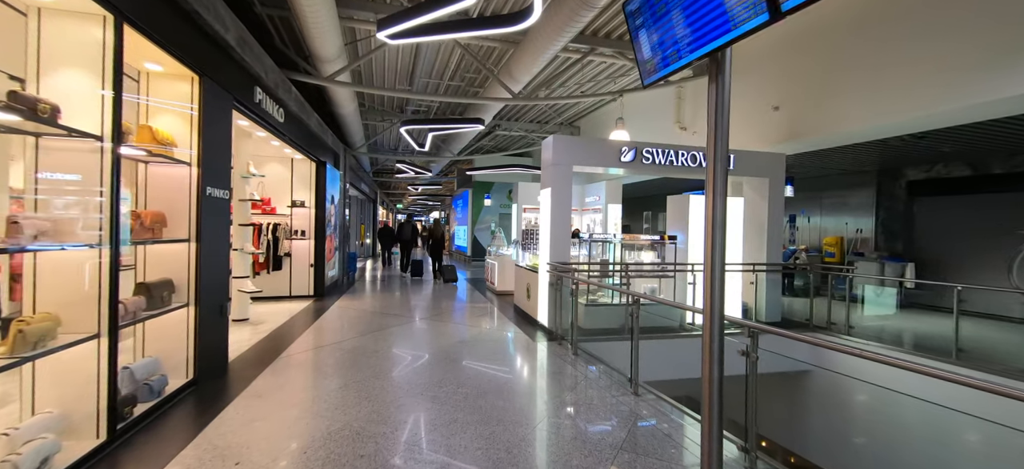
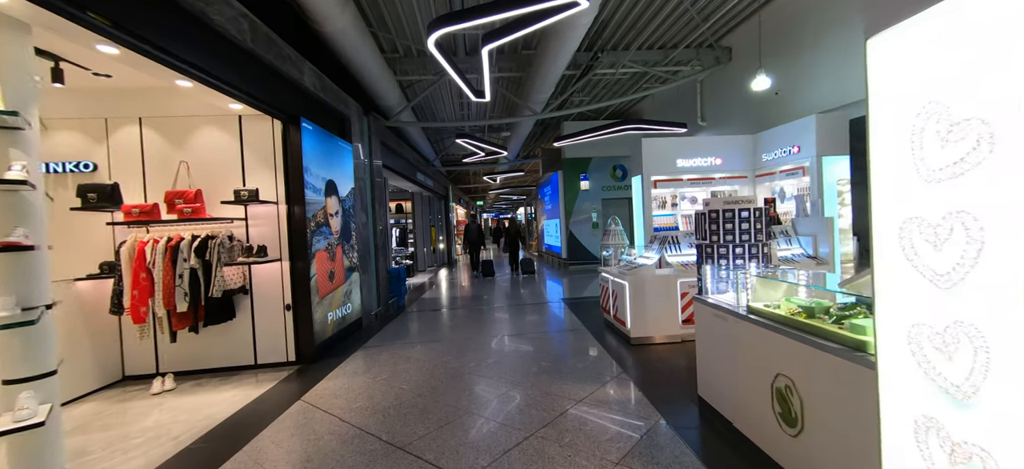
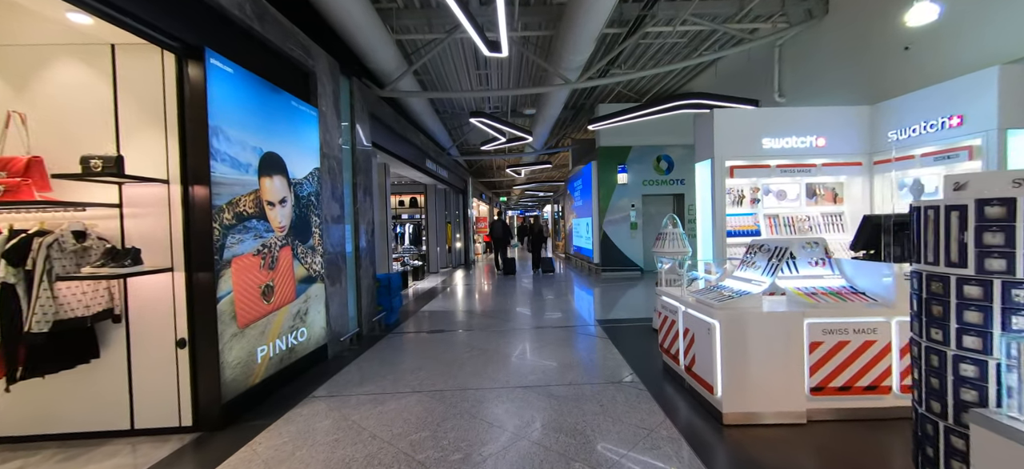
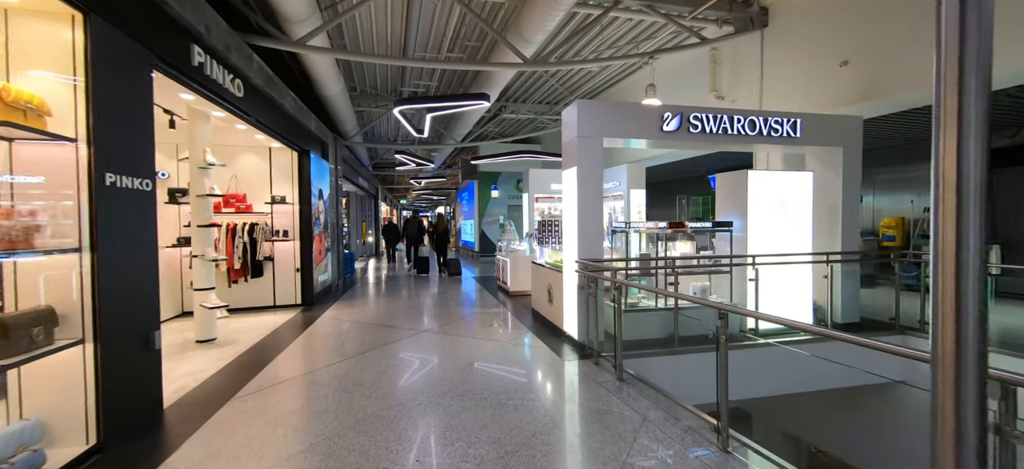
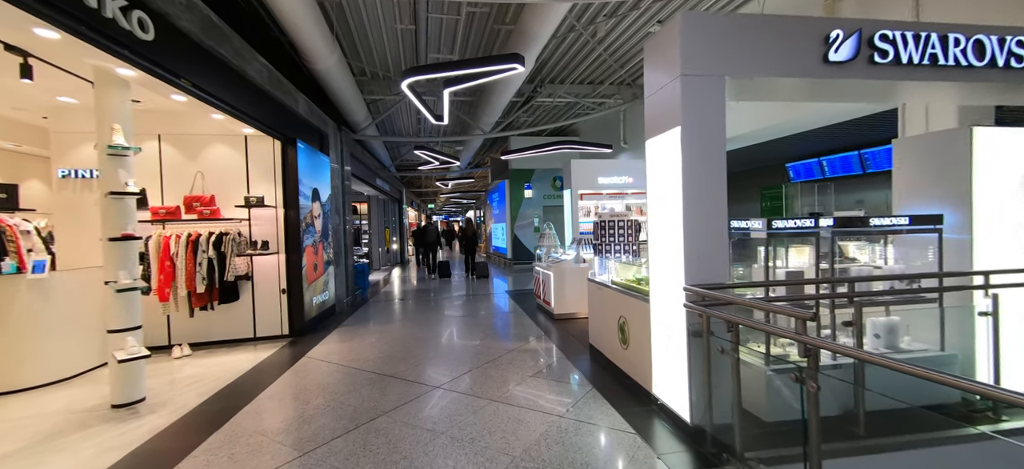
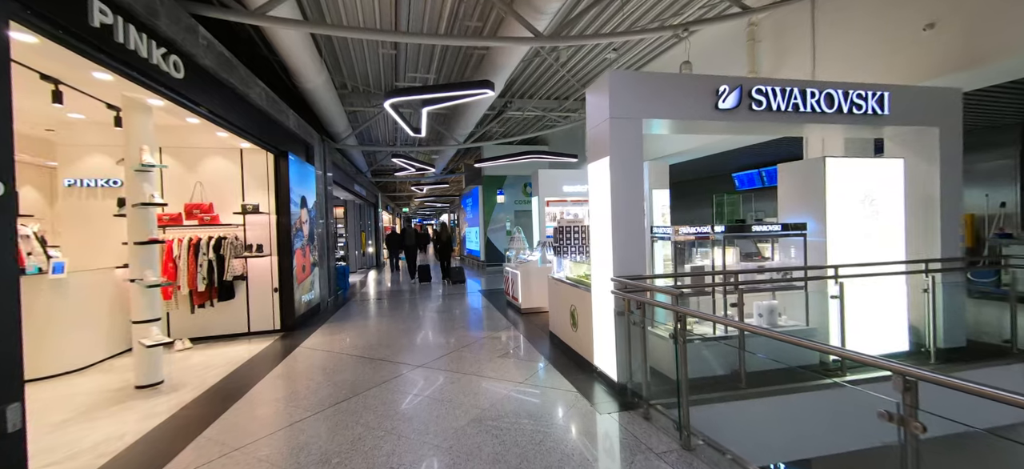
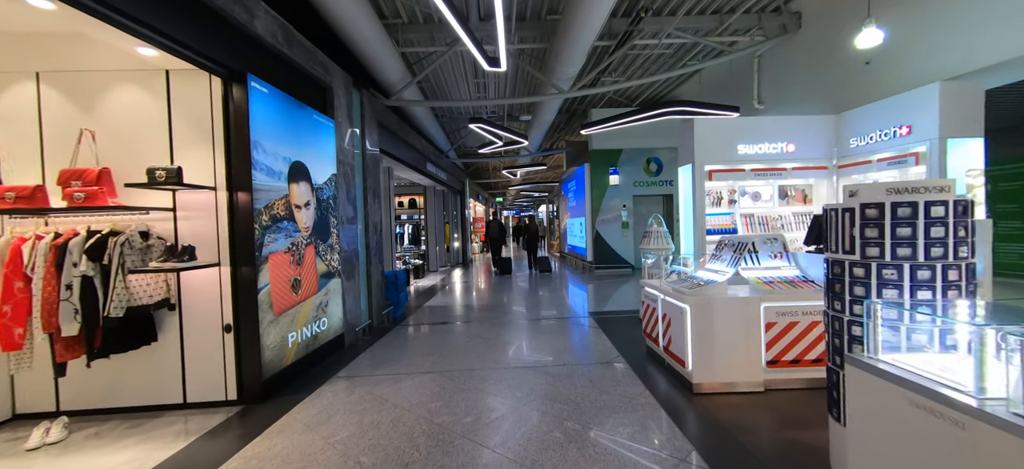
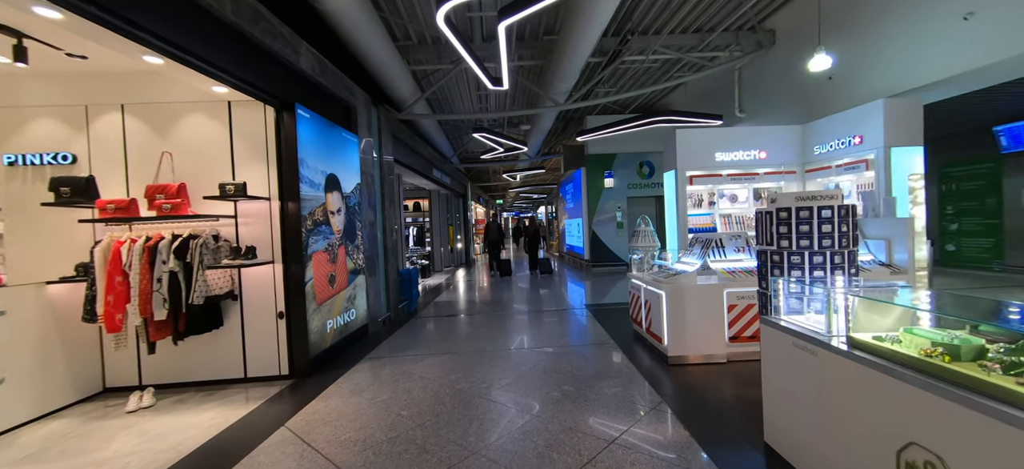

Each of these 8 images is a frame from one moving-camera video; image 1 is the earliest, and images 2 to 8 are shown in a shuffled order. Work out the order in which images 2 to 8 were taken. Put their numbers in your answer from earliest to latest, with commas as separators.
4, 6, 5, 2, 8, 7, 3
